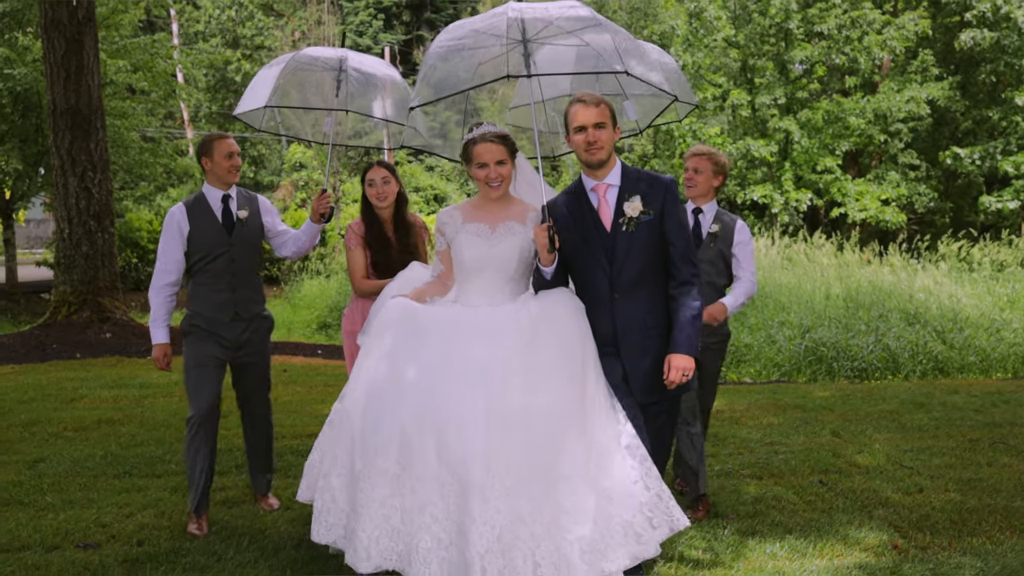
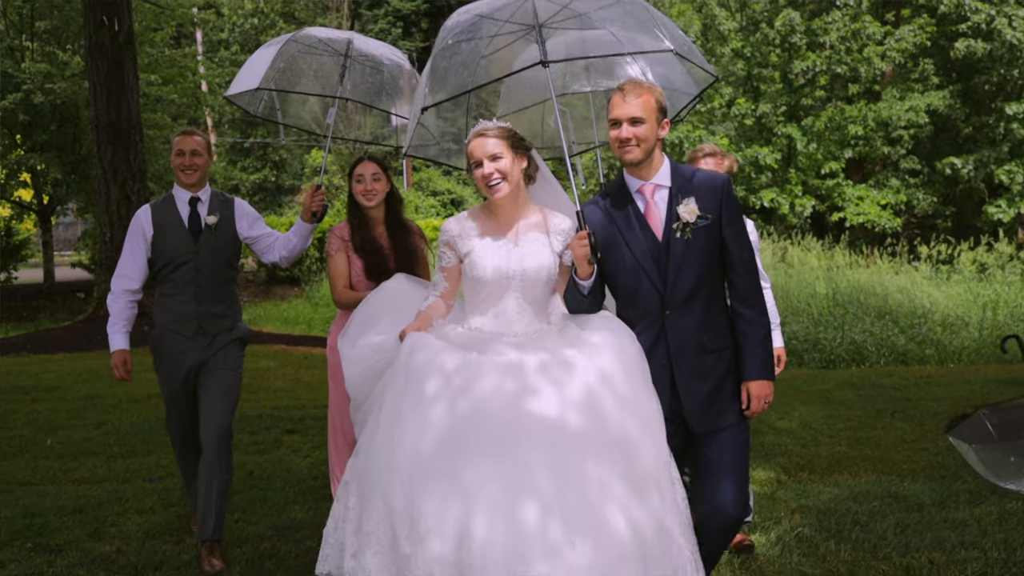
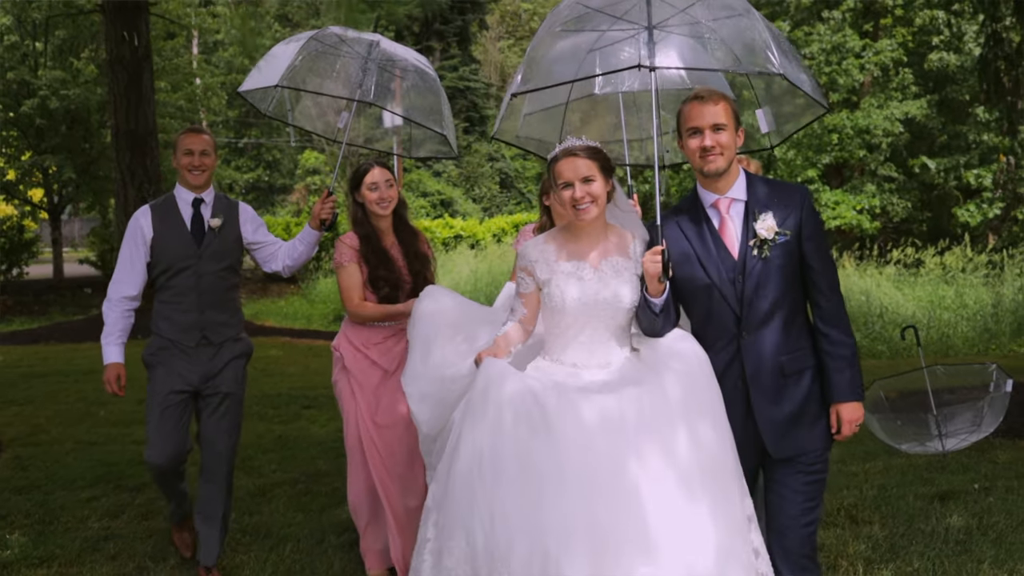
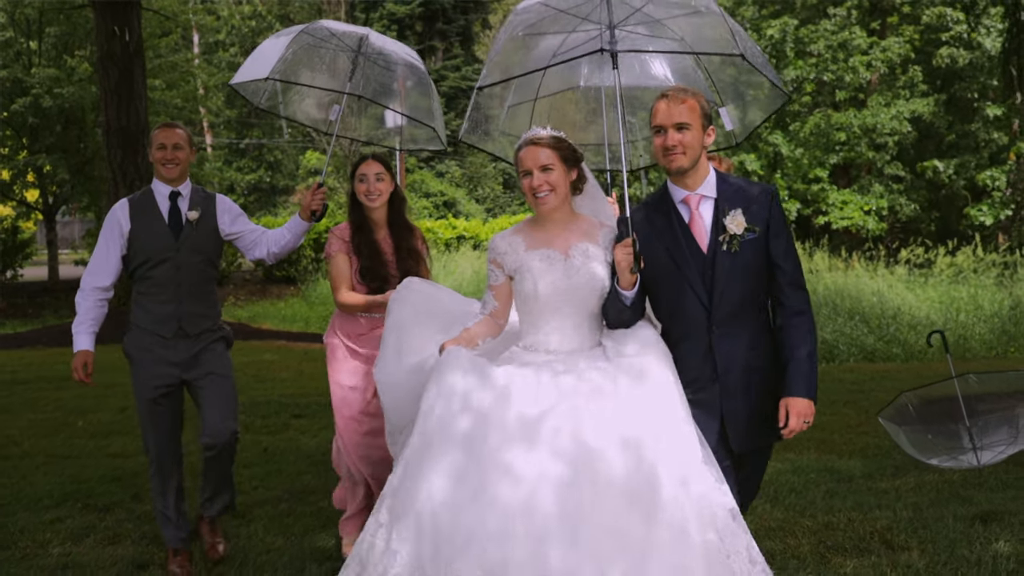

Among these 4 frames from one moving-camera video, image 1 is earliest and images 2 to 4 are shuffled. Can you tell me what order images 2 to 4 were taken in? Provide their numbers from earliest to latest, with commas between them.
2, 4, 3
